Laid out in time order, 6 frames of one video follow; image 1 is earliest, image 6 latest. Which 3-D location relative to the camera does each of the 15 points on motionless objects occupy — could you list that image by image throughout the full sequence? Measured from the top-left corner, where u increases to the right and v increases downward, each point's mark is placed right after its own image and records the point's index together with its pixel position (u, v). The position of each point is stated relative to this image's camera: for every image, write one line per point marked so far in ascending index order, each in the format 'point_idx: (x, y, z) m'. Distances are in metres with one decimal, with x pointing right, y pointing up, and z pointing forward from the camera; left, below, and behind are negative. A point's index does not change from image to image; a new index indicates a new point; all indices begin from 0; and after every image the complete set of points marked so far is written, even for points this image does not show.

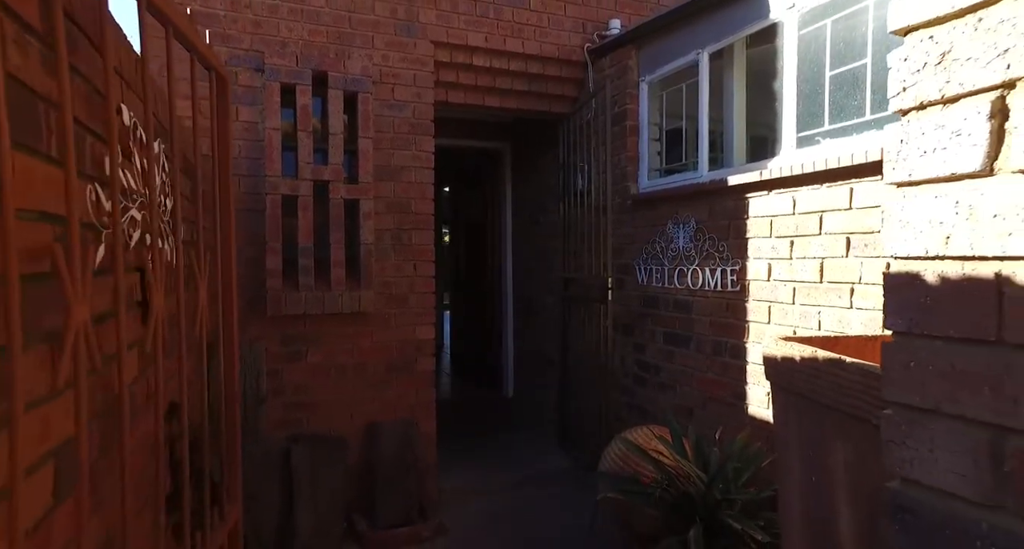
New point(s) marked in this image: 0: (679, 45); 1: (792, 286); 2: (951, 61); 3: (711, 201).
0: (+1.0, +1.4, +3.8) m
1: (+1.3, 0.0, +3.0) m
2: (+0.6, +0.3, +0.9) m
3: (+1.1, +0.4, +3.5) m
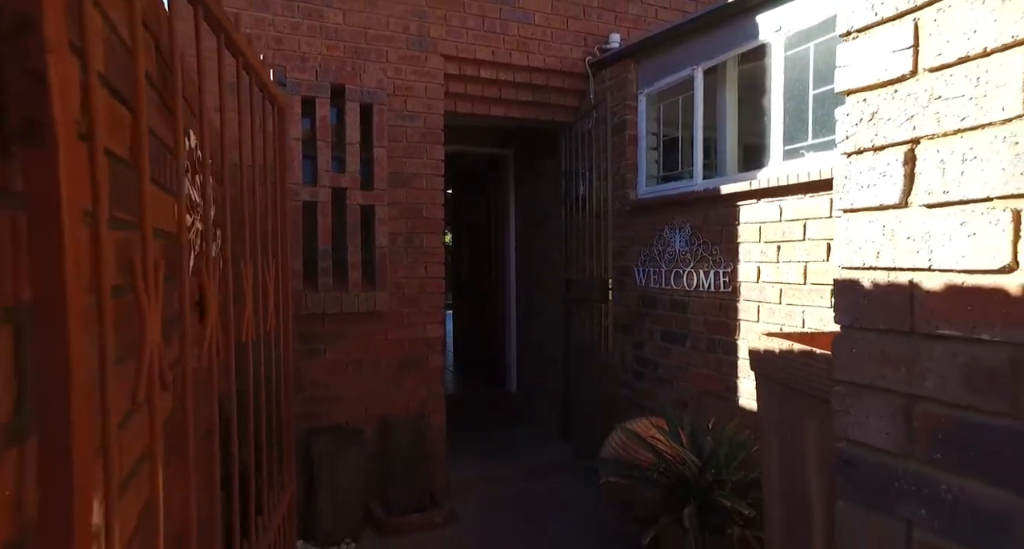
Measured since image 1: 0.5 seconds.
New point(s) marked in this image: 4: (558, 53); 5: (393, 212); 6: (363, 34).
0: (+1.1, +1.4, +4.1) m
1: (+1.4, -0.1, +3.3) m
2: (+0.7, +0.3, +1.1) m
3: (+1.2, +0.4, +3.8) m
4: (+0.3, +1.7, +4.7) m
5: (-0.8, +0.4, +4.3) m
6: (-1.0, +1.6, +4.2) m
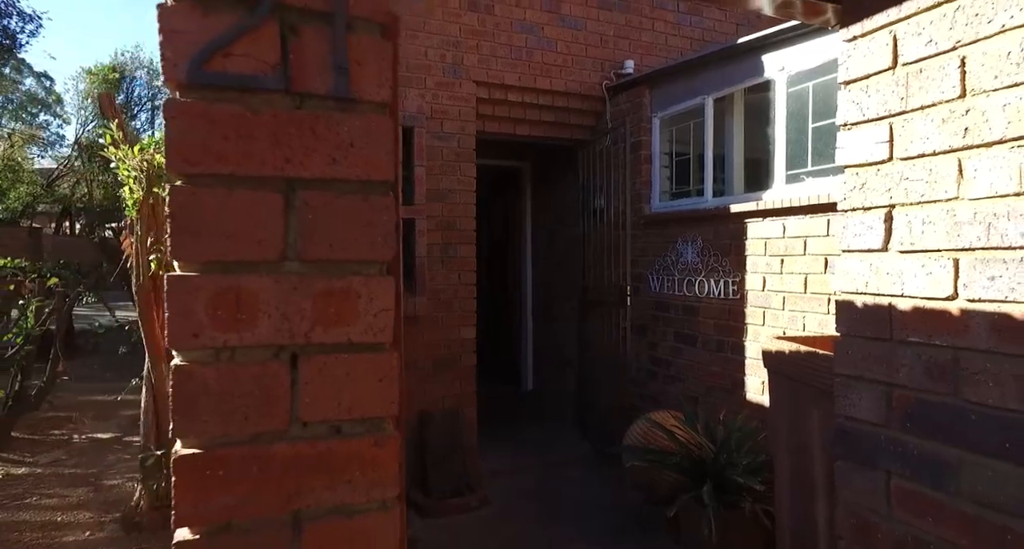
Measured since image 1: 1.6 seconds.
0: (+1.3, +1.3, +4.5) m
1: (+1.6, -0.1, +3.7) m
2: (+0.9, +0.2, +1.5) m
3: (+1.4, +0.3, +4.2) m
4: (+0.5, +1.6, +5.2) m
5: (-0.6, +0.4, +4.7) m
6: (-0.8, +1.5, +4.6) m
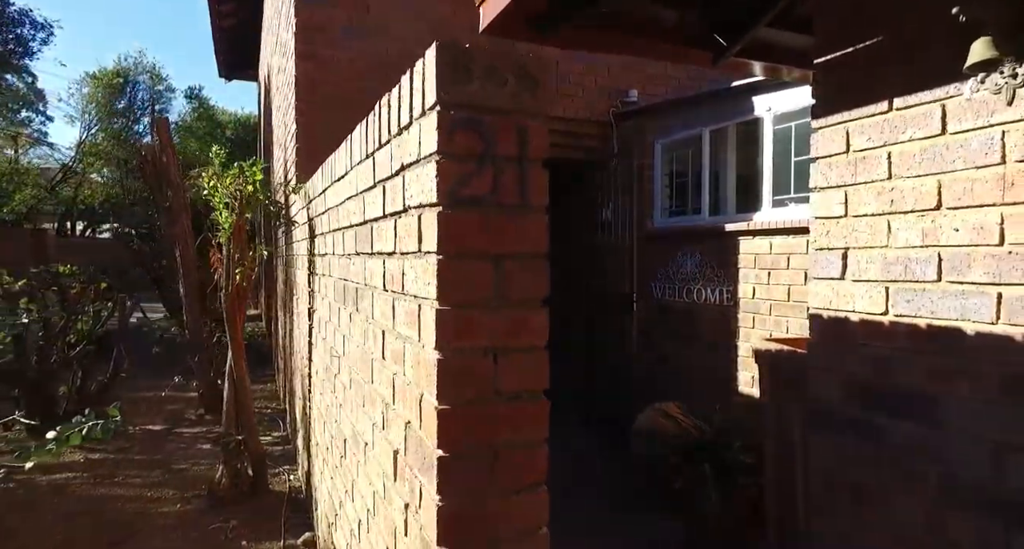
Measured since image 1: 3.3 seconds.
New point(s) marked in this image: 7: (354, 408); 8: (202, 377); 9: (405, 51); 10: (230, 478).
0: (+1.4, +1.3, +5.1) m
1: (+1.8, -0.2, +4.3) m
2: (+1.1, +0.1, +2.2) m
3: (+1.5, +0.3, +4.8) m
4: (+0.7, +1.6, +5.8) m
5: (-0.5, +0.3, +5.3) m
6: (-0.6, +1.5, +5.2) m
7: (-0.6, -0.5, +2.3) m
8: (-3.1, -1.0, +6.4) m
9: (-0.9, +1.8, +5.0) m
10: (-1.8, -1.3, +4.0) m
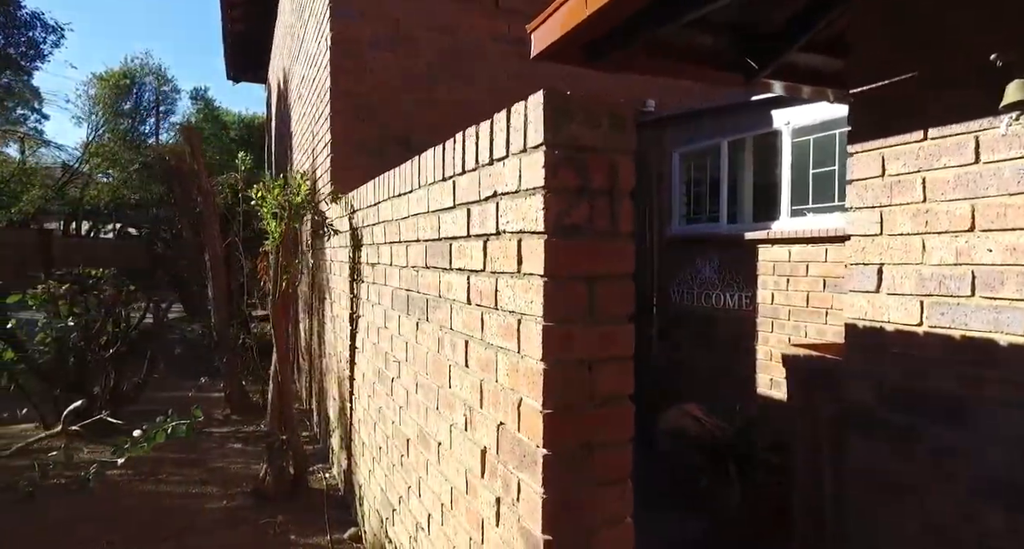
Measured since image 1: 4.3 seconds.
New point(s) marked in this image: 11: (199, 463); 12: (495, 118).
0: (+1.6, +1.2, +5.3) m
1: (+2.0, -0.2, +4.5) m
2: (+1.3, +0.1, +2.3) m
3: (+1.7, +0.2, +5.0) m
4: (+0.9, +1.5, +5.9) m
5: (-0.2, +0.3, +5.4) m
6: (-0.4, +1.4, +5.4) m
7: (-0.4, -0.5, +2.4) m
8: (-3.0, -1.1, +6.5) m
9: (-0.7, +1.8, +5.2) m
10: (-1.6, -1.3, +4.1) m
11: (-2.5, -1.5, +4.9) m
12: (0.0, +0.4, +1.8) m
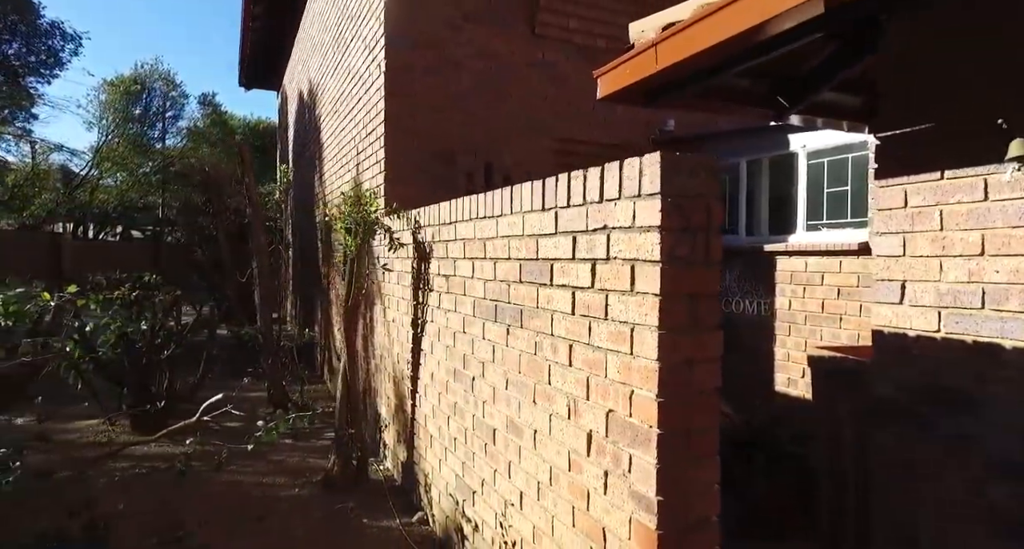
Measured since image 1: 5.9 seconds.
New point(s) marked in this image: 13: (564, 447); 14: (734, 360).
0: (+2.0, +1.1, +5.8) m
1: (+2.3, -0.3, +5.0) m
2: (+1.7, 0.0, +2.8) m
3: (+2.1, +0.1, +5.5) m
4: (+1.2, +1.4, +6.4) m
5: (+0.1, +0.2, +5.9) m
6: (-0.1, +1.4, +5.8) m
7: (0.0, -0.6, +2.9) m
8: (-2.6, -1.1, +6.9) m
9: (-0.3, +1.7, +5.6) m
10: (-1.2, -1.4, +4.5) m
11: (-2.1, -1.5, +5.3) m
12: (+0.3, +0.4, +2.2) m
13: (+0.2, -0.7, +2.4) m
14: (+2.0, -0.8, +5.6) m
